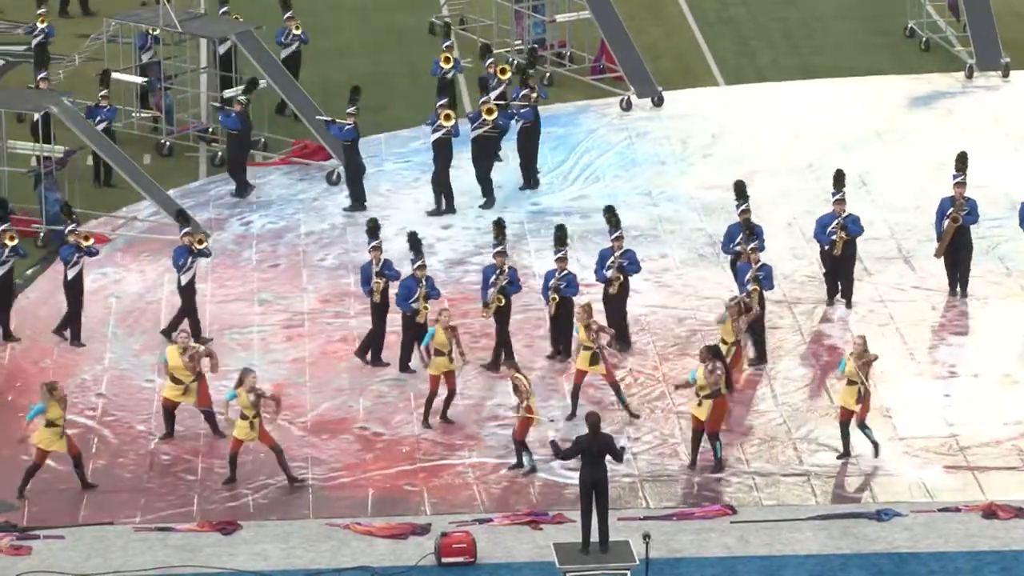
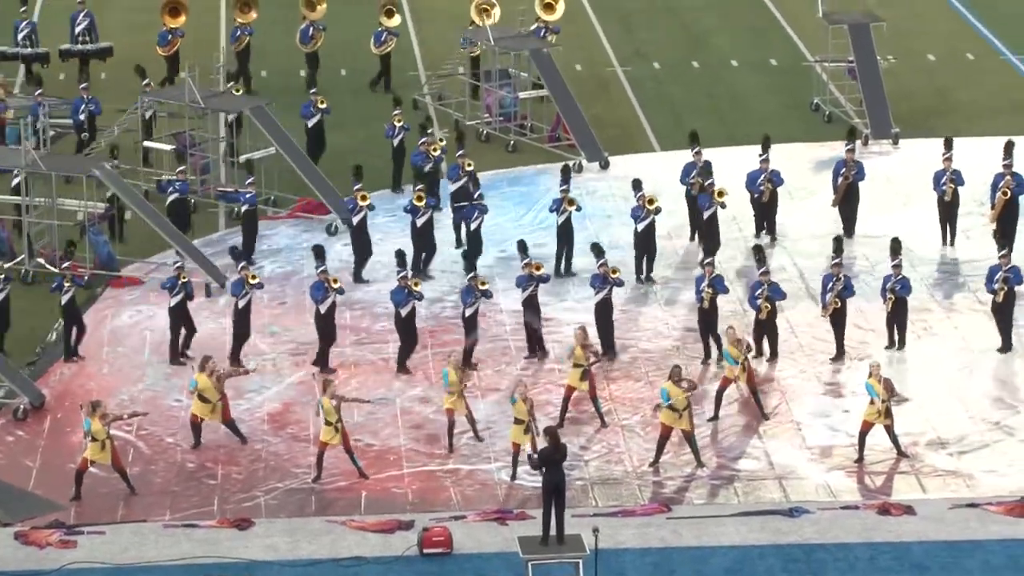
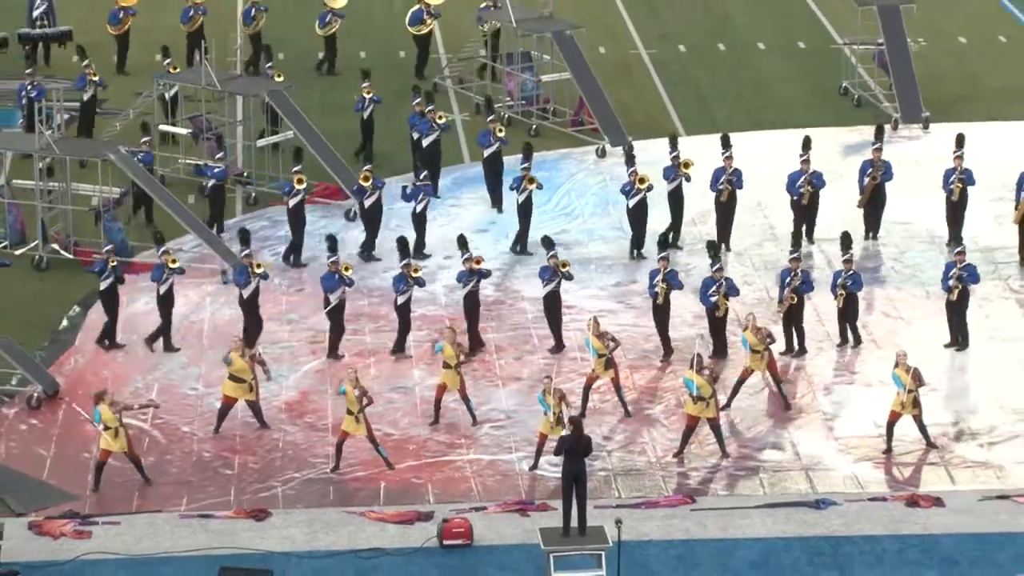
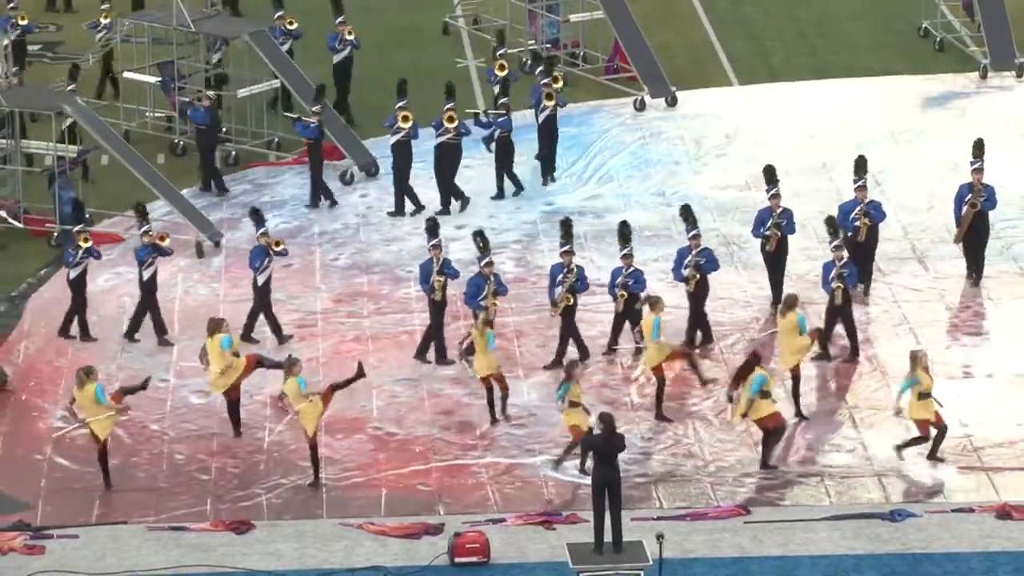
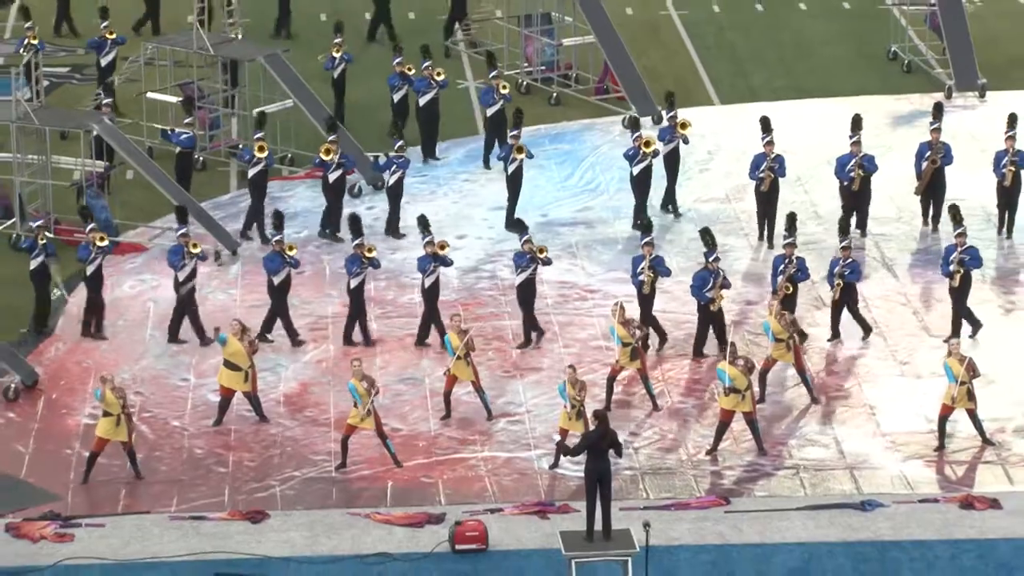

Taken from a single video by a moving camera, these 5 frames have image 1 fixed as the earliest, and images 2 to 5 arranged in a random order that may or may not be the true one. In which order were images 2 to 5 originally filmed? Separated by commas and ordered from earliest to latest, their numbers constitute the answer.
4, 5, 3, 2
